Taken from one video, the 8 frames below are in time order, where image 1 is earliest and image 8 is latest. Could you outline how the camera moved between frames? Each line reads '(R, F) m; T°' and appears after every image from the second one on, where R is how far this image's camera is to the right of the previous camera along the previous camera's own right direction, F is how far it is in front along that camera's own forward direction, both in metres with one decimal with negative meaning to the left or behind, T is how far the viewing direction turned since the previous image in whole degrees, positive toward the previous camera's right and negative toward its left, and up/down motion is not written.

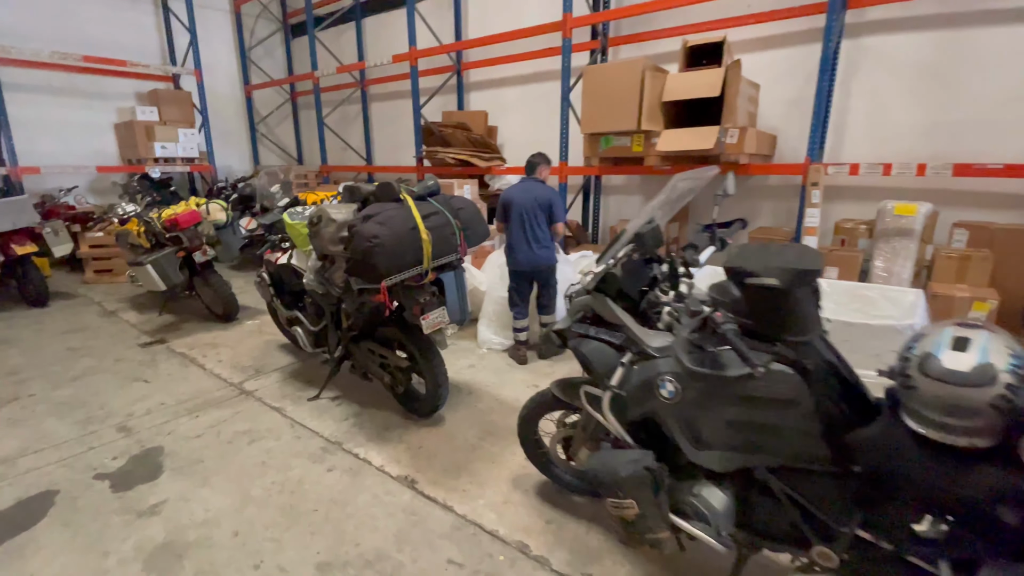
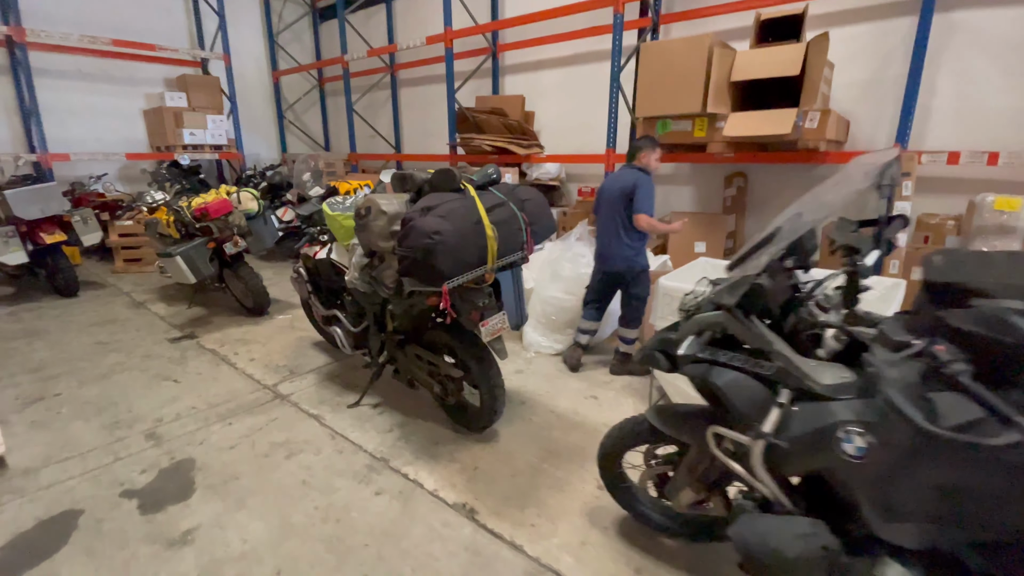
(-0.2, +0.3) m; -2°
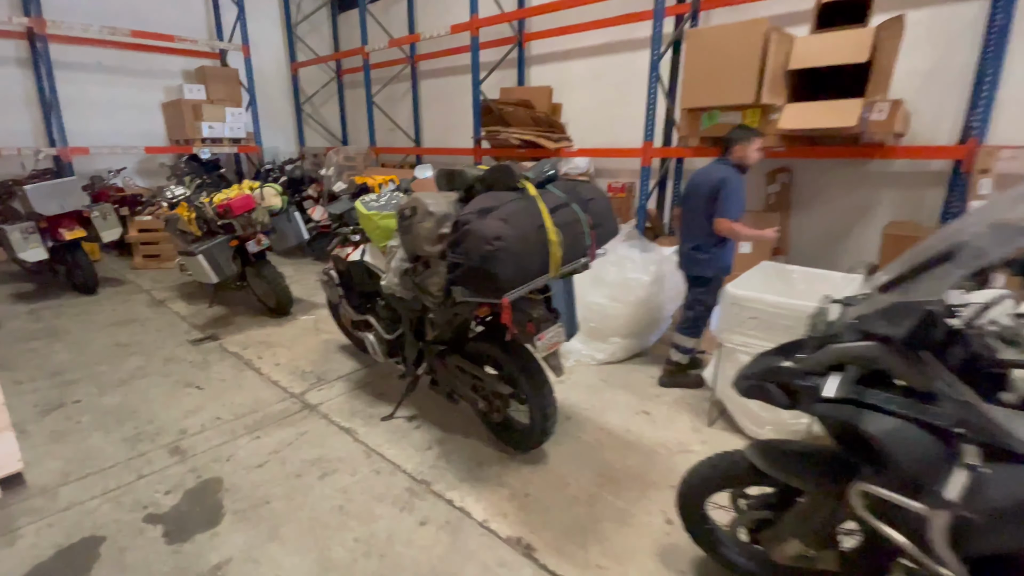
(-0.2, +0.2) m; -1°
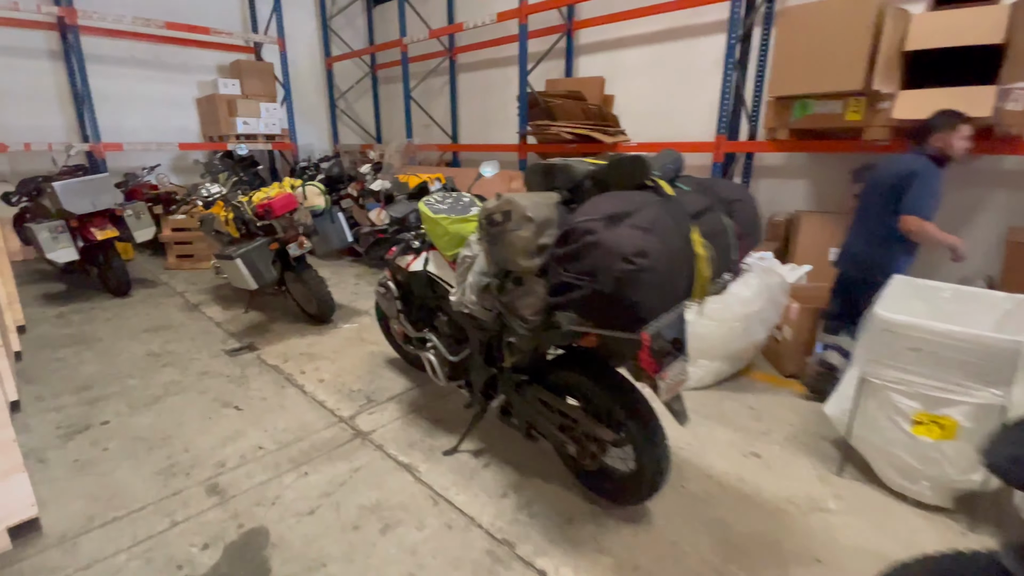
(-0.3, +0.3) m; -2°
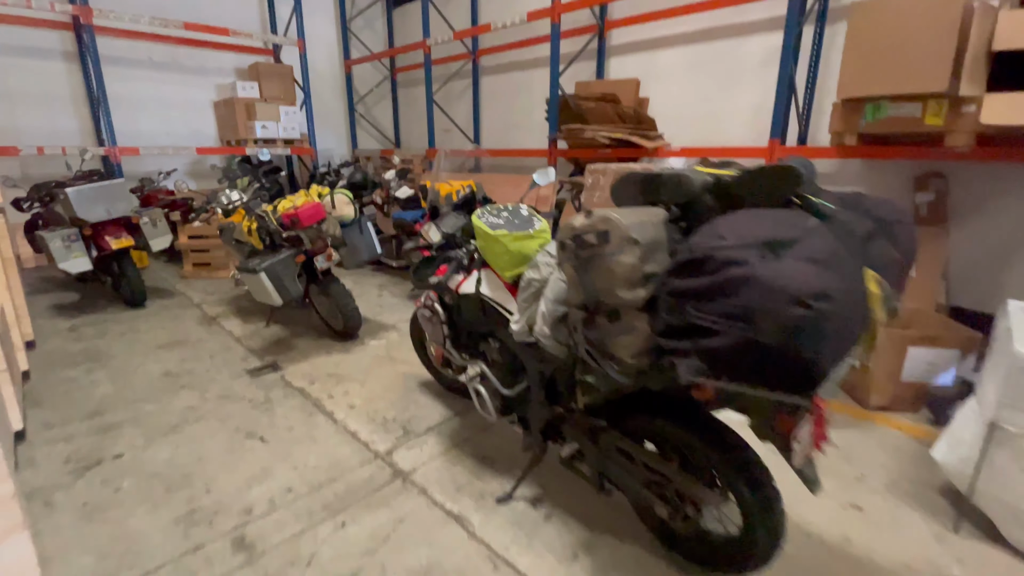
(-0.2, +0.2) m; -1°
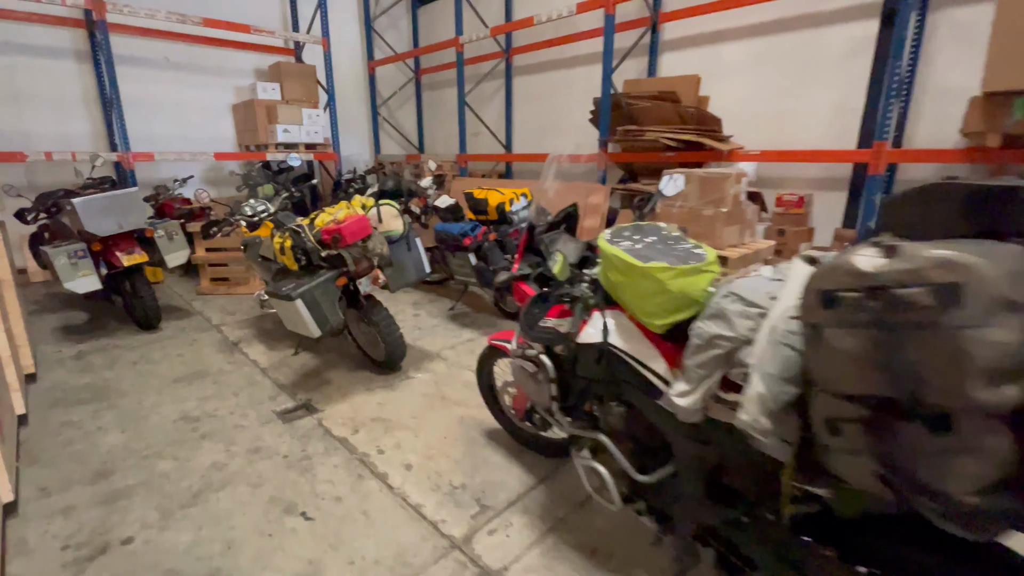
(-0.4, +0.5) m; -1°
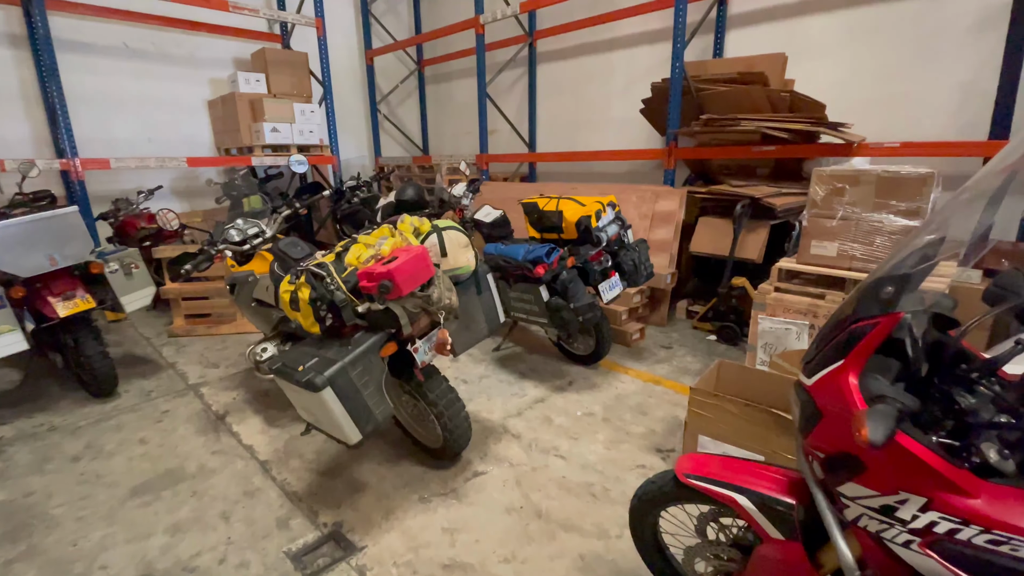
(-0.5, +0.9) m; +2°
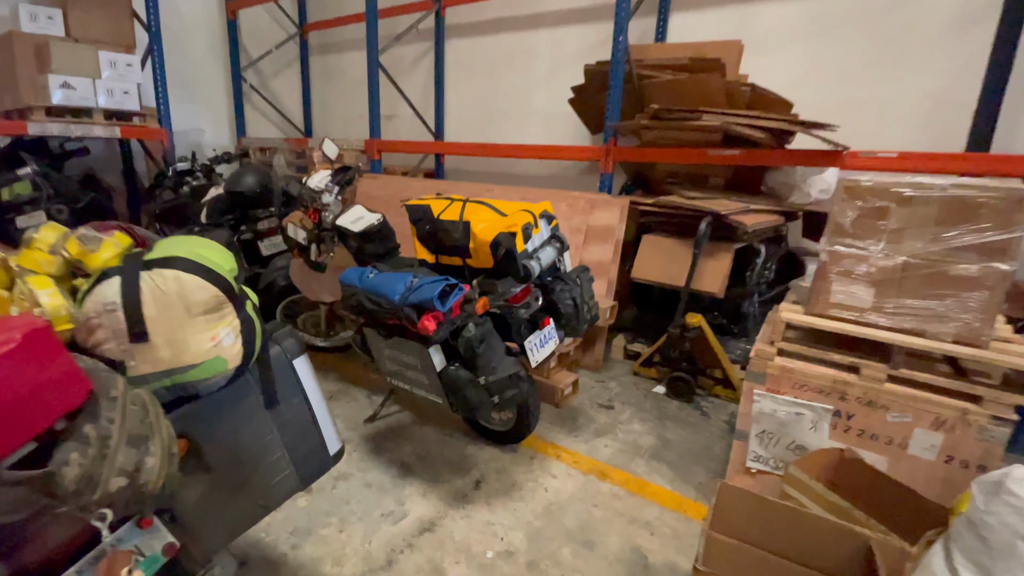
(+0.1, +0.9) m; +10°
